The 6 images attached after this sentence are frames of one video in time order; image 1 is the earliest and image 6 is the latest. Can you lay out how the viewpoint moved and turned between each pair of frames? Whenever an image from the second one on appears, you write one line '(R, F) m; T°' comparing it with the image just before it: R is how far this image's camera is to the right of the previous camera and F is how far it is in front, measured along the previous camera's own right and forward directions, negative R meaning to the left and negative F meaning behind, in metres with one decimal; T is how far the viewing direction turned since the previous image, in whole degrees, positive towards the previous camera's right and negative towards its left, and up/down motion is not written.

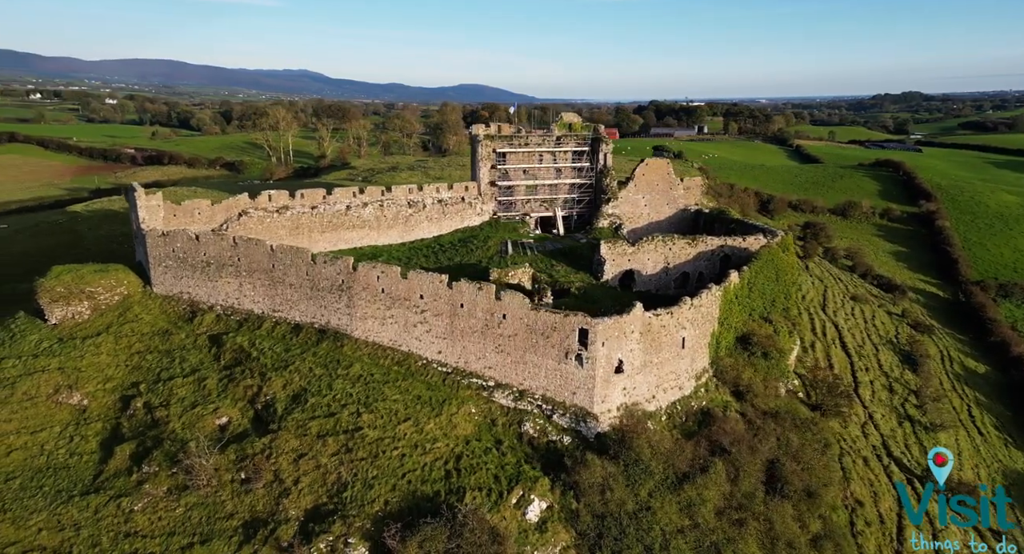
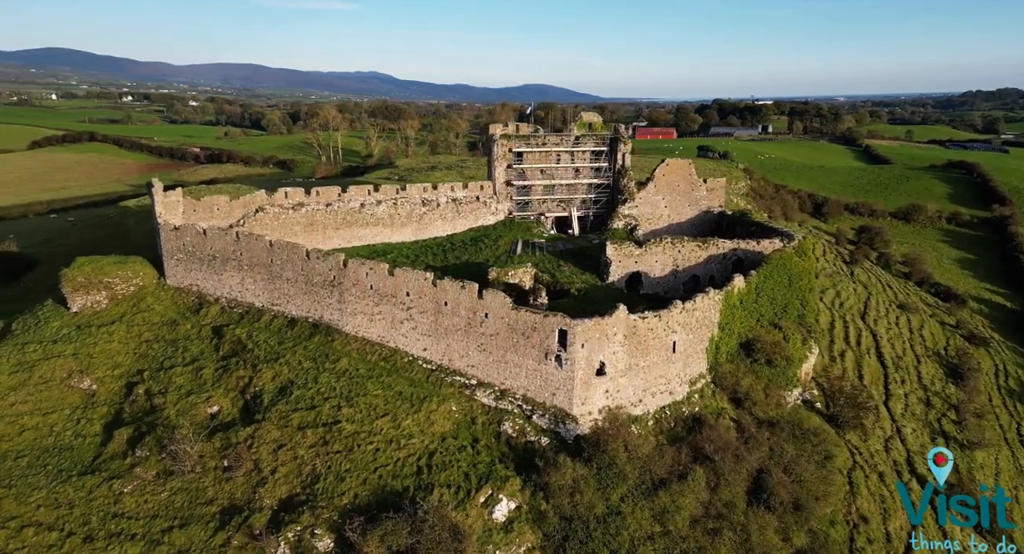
(+1.4, +0.1) m; -4°
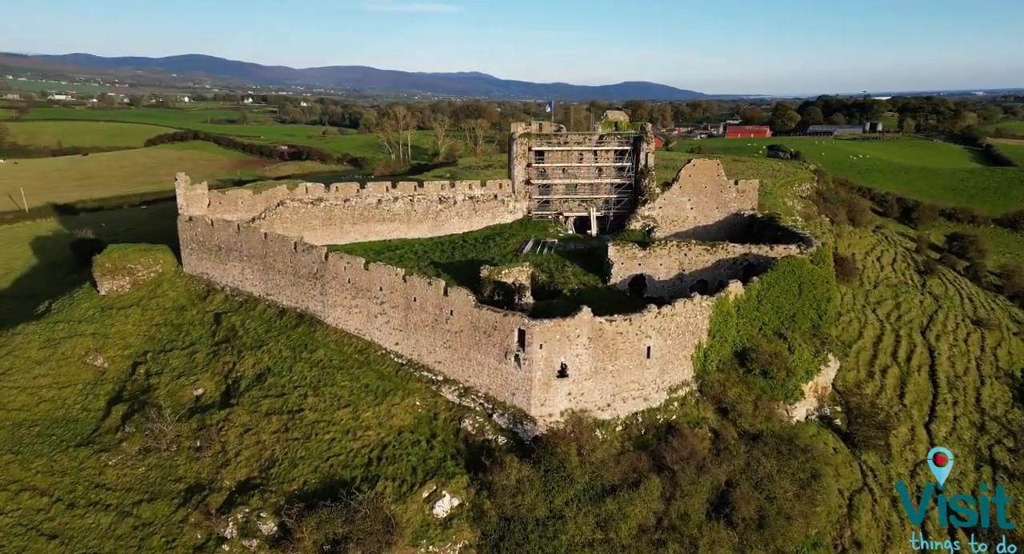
(+2.3, +0.2) m; -6°
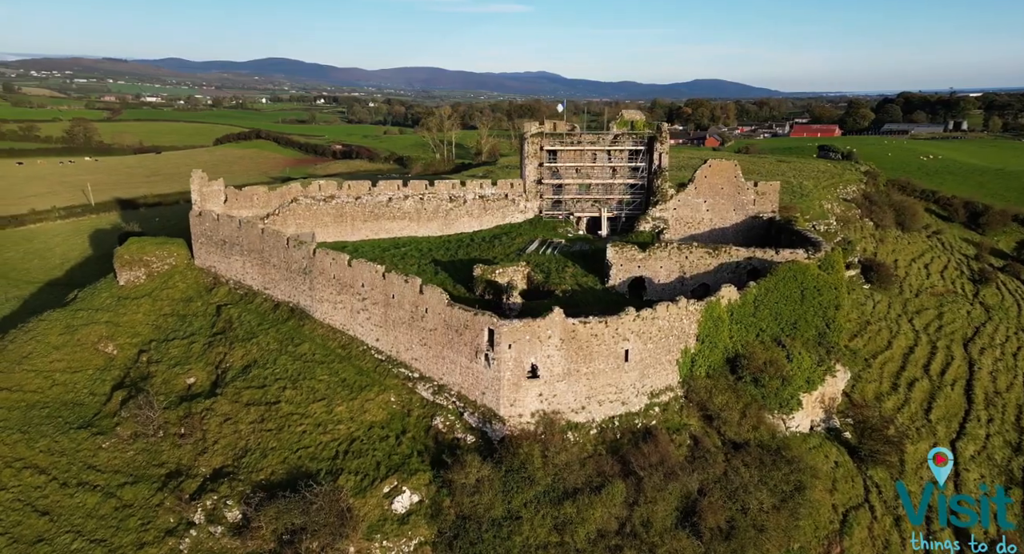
(+1.6, +0.1) m; -4°
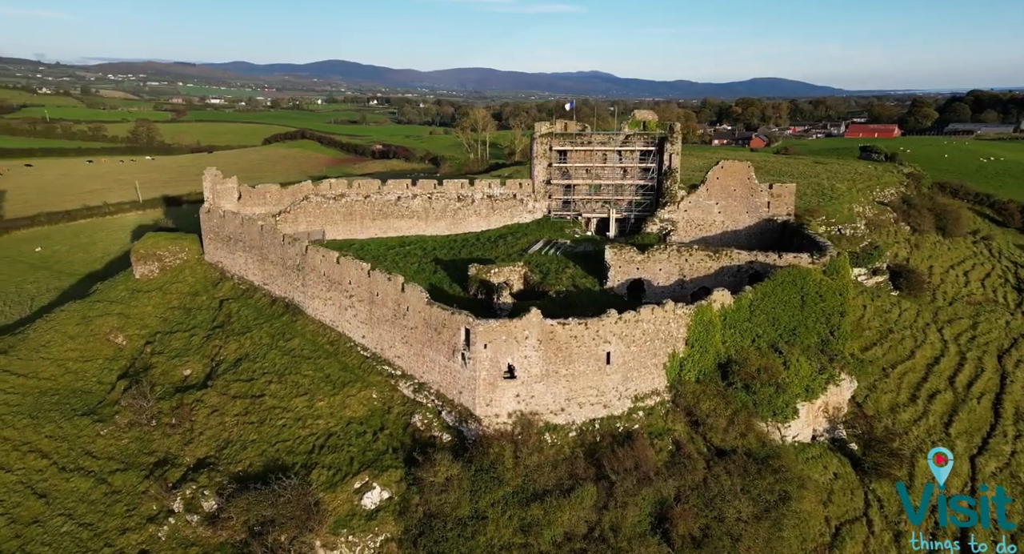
(+1.2, +0.1) m; -3°
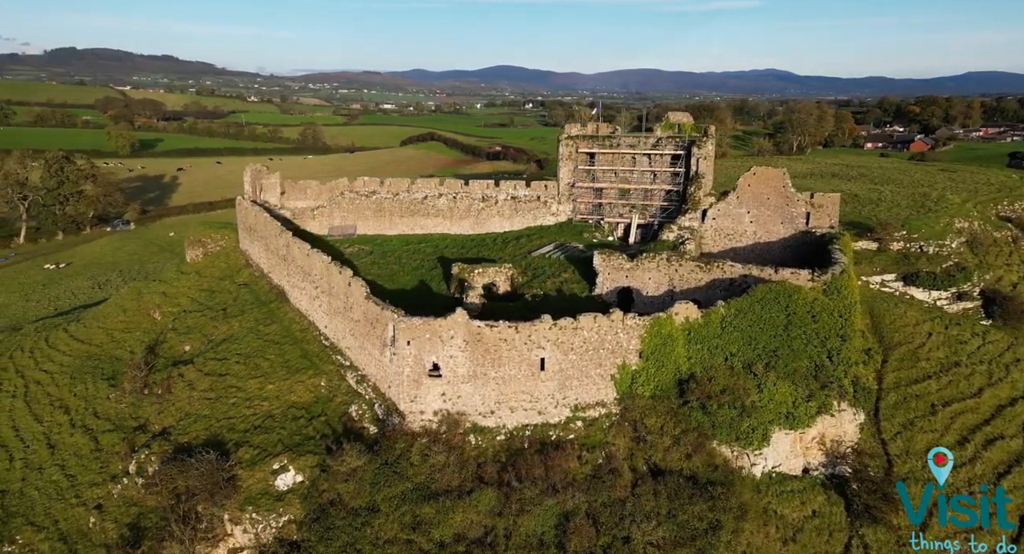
(+4.0, +0.2) m; -10°
